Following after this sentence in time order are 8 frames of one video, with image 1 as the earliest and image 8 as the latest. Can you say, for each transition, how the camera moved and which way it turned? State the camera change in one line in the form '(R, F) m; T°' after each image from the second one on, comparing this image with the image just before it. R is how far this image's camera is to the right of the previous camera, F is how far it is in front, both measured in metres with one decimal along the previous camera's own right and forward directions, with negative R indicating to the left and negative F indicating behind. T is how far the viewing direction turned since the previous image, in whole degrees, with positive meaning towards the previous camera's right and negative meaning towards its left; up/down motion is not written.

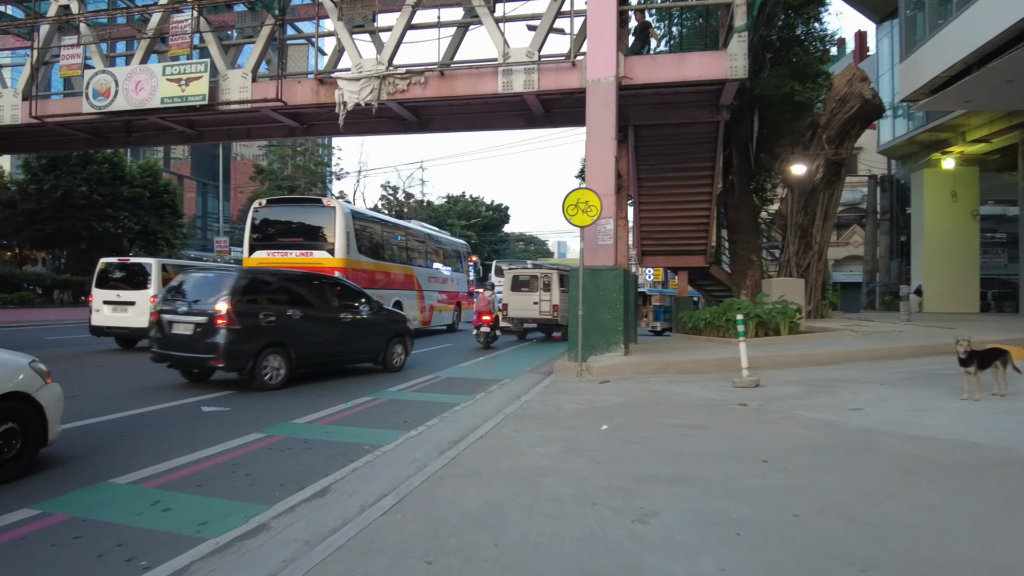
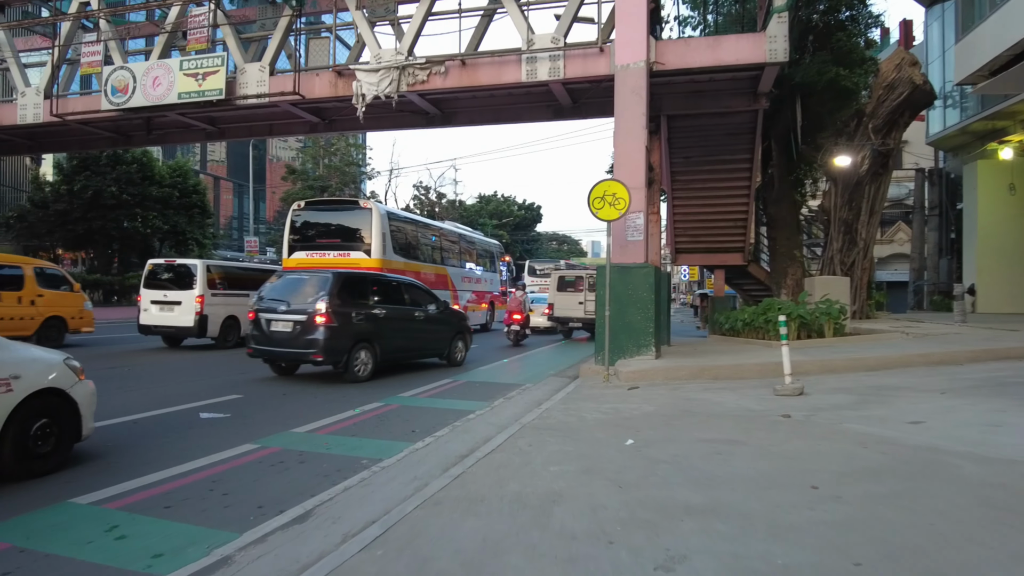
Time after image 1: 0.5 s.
(+0.2, +0.7) m; -3°
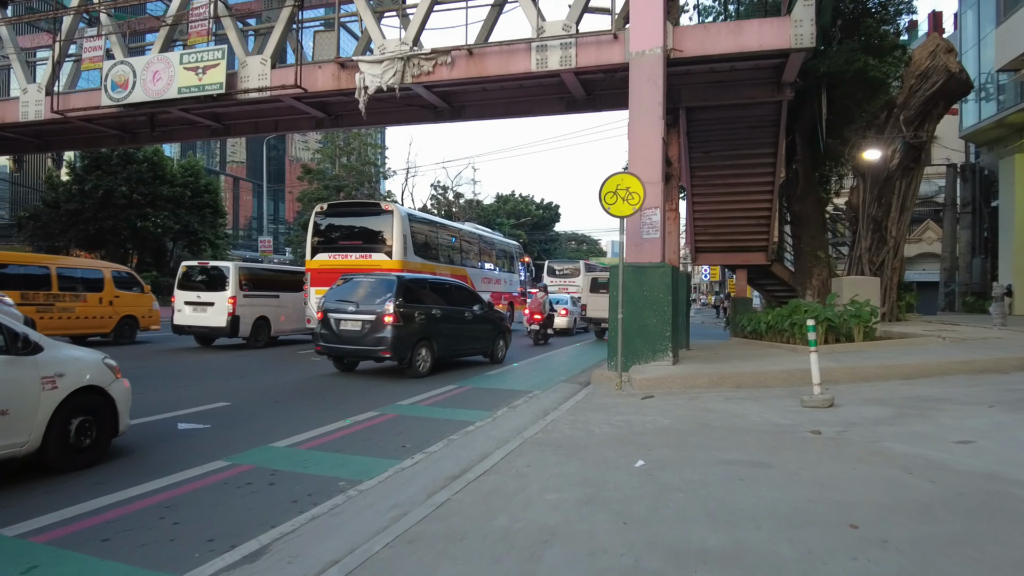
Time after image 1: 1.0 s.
(+0.2, +0.6) m; -2°
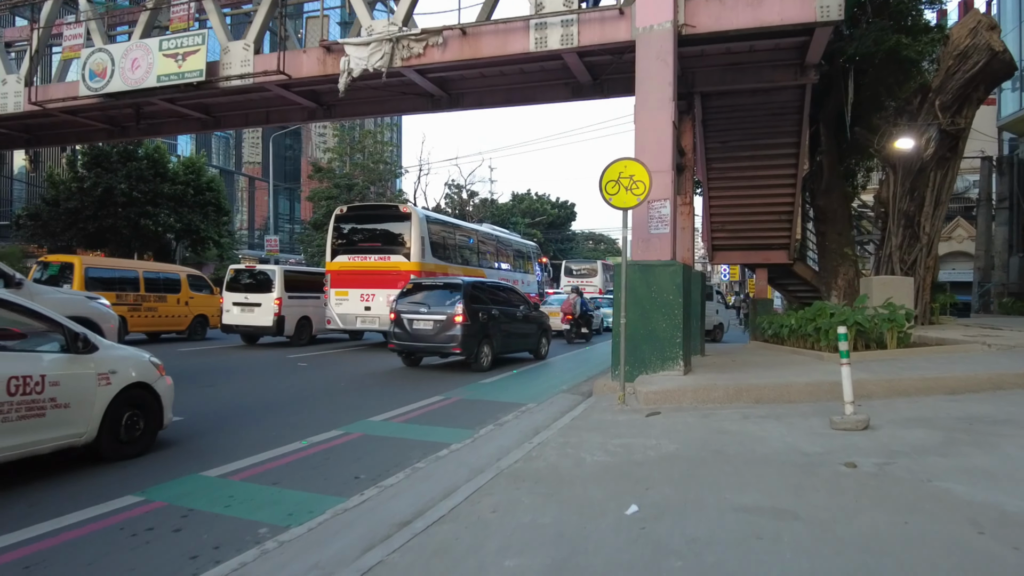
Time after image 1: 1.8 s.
(+0.3, +1.0) m; -1°
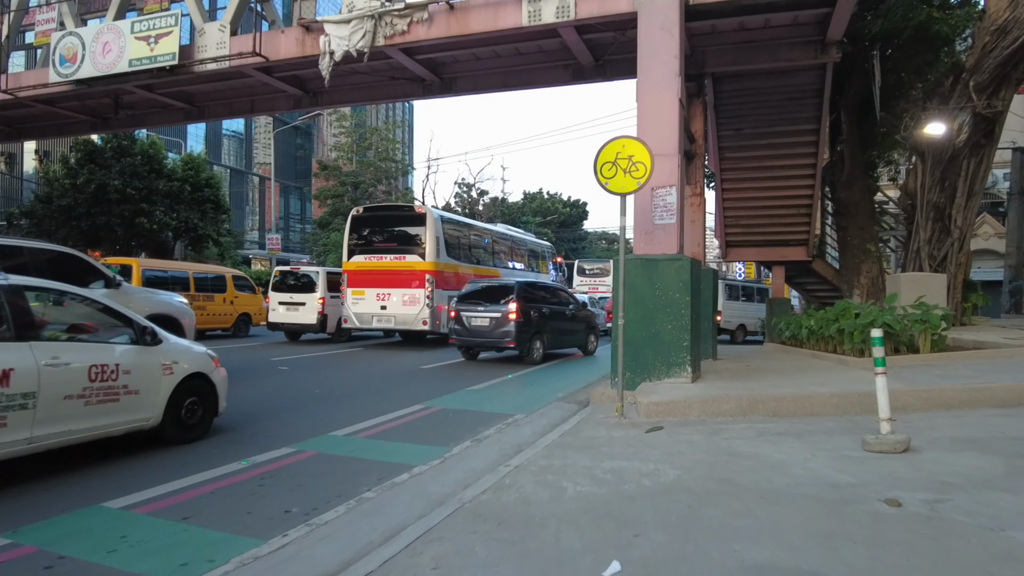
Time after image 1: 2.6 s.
(+0.3, +1.0) m; -1°
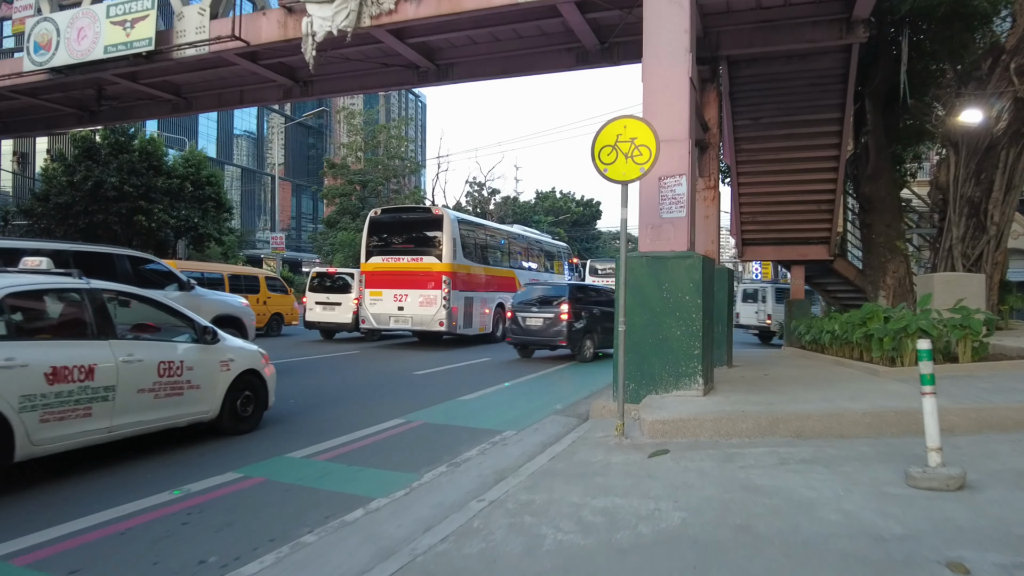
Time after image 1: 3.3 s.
(+0.3, +0.9) m; -1°
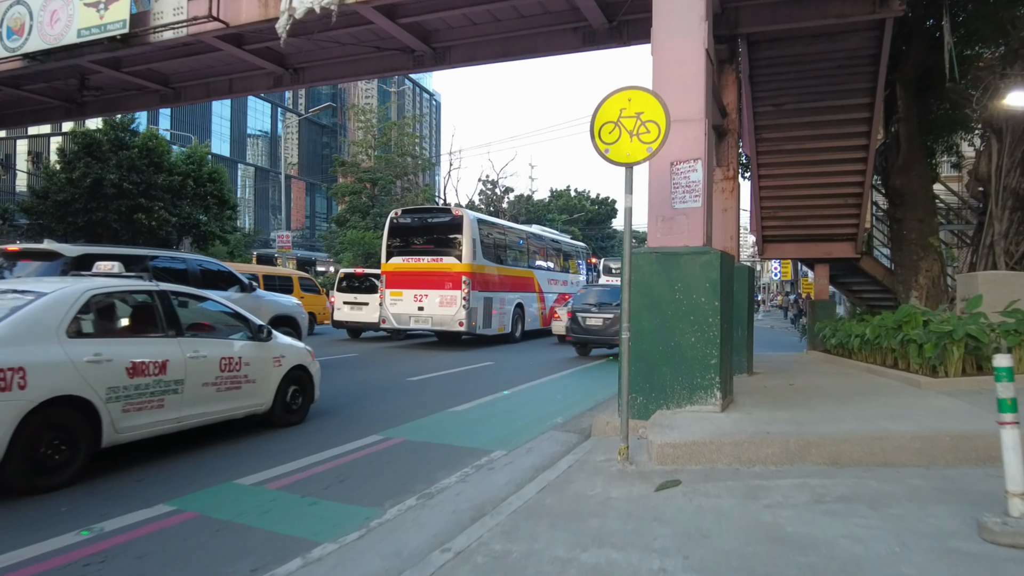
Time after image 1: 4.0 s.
(+0.2, +0.9) m; -1°
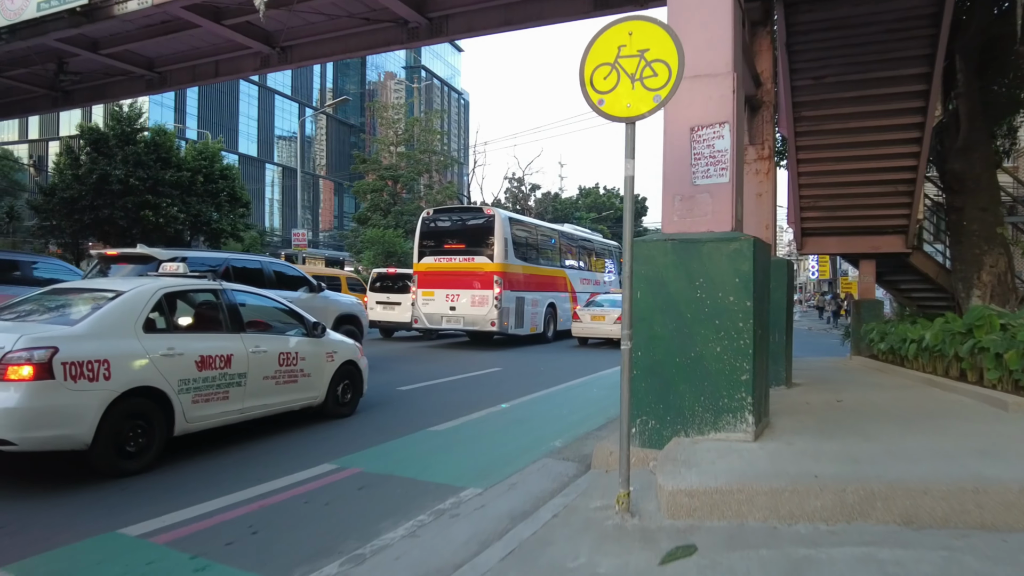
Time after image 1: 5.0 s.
(+0.4, +1.3) m; -2°
